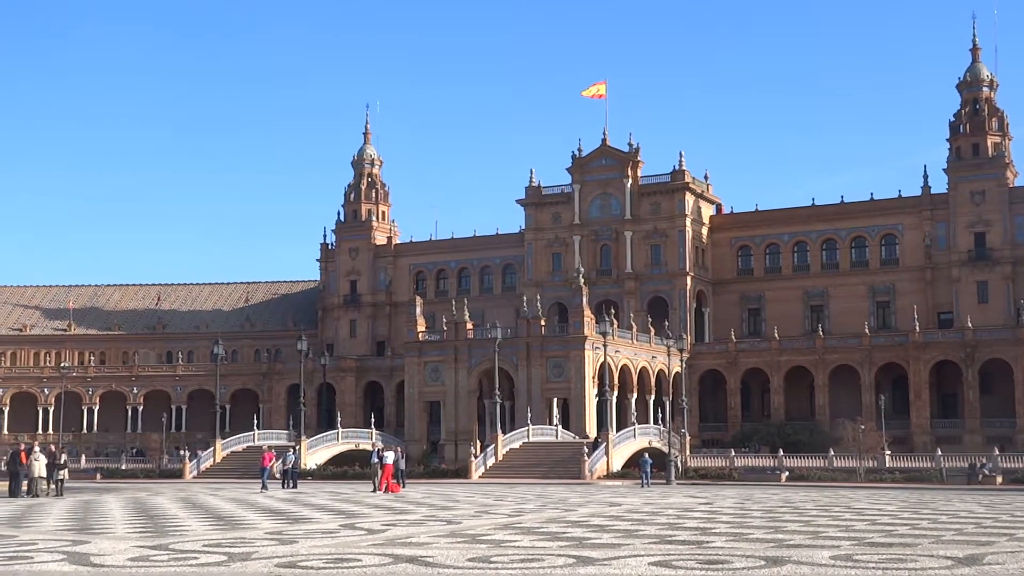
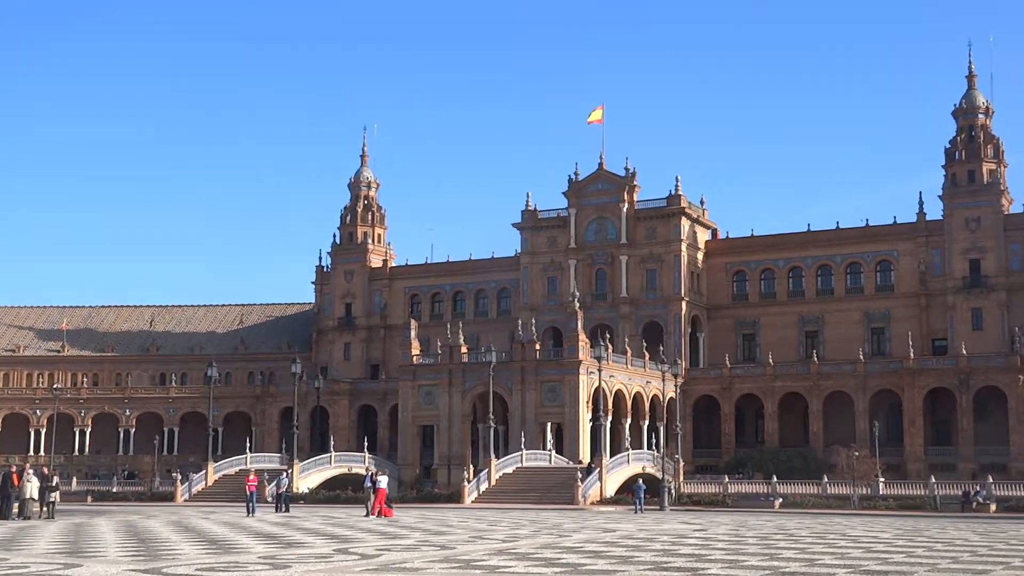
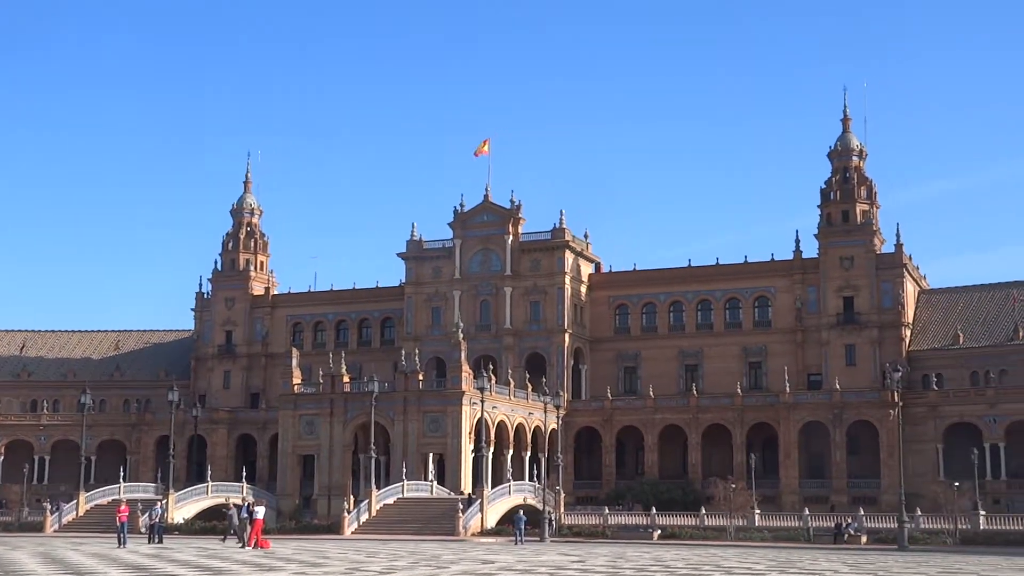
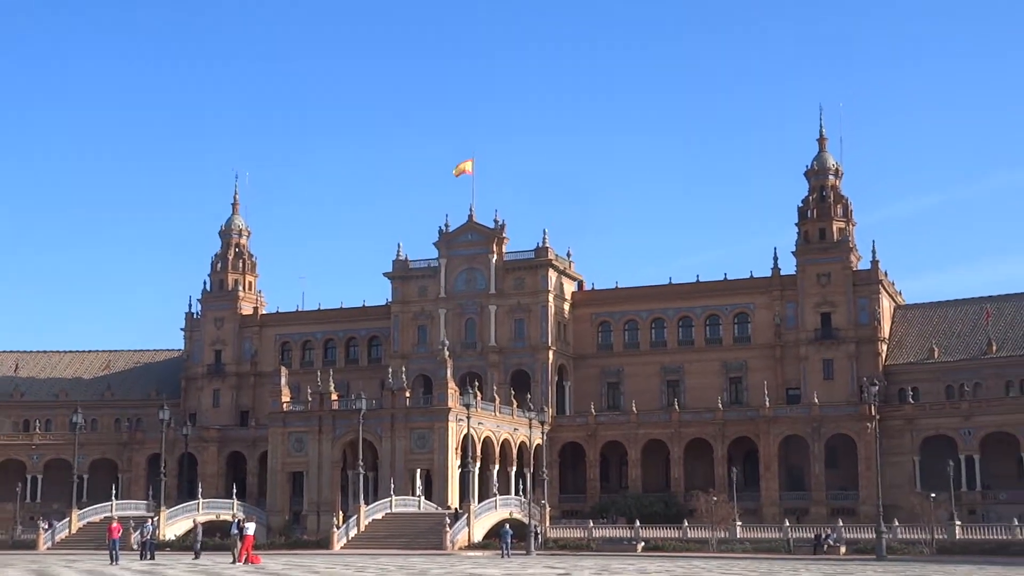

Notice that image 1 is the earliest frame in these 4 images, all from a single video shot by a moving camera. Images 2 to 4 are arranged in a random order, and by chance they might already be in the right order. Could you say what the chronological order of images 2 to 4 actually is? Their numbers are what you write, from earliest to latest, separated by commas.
2, 3, 4
